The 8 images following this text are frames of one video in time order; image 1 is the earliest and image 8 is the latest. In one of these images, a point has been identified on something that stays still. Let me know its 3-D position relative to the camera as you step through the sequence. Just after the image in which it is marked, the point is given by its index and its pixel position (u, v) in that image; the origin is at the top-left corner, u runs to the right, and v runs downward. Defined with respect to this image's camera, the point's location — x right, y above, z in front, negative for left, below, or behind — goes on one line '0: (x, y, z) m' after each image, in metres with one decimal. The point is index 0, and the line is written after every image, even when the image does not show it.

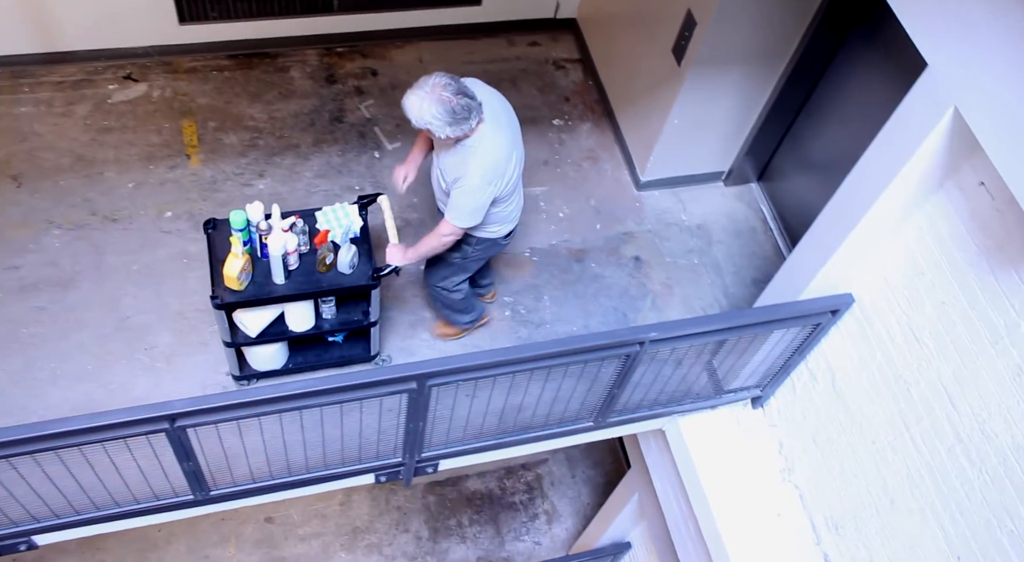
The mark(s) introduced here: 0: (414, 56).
0: (-0.6, +1.3, +4.8) m
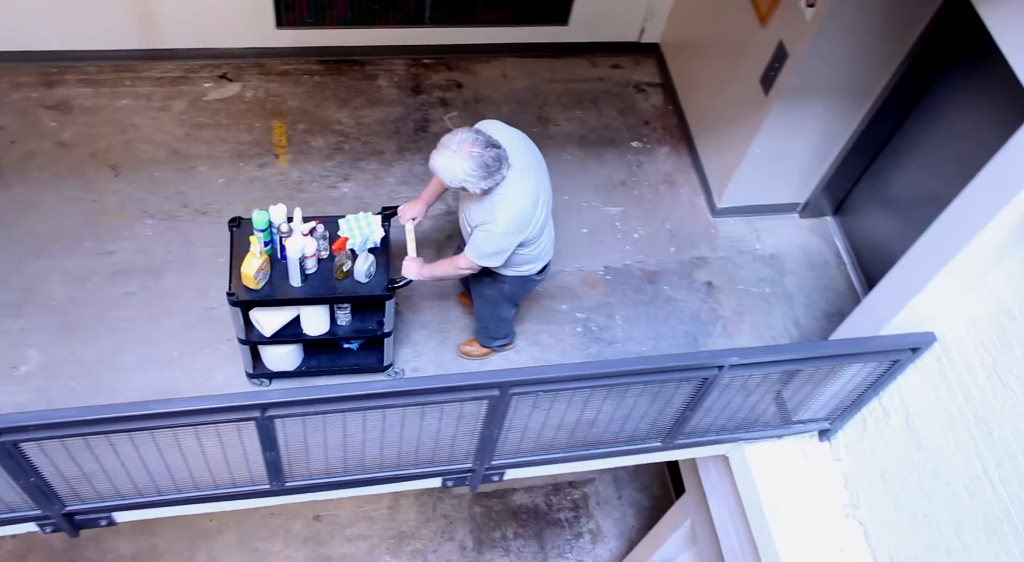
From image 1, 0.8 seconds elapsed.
0: (-0.1, +1.3, +4.9) m
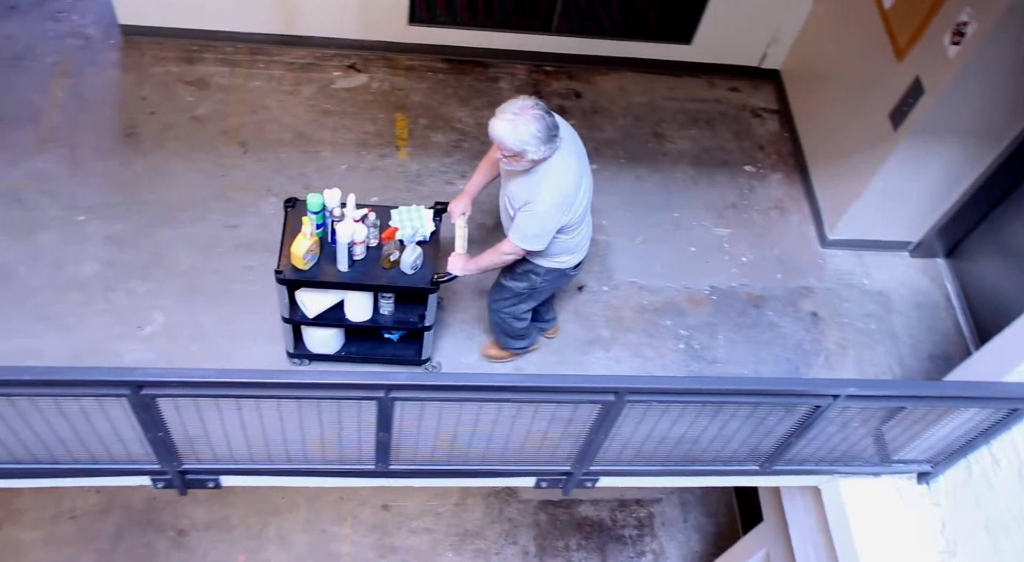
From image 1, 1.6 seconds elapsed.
0: (+0.7, +1.2, +4.9) m
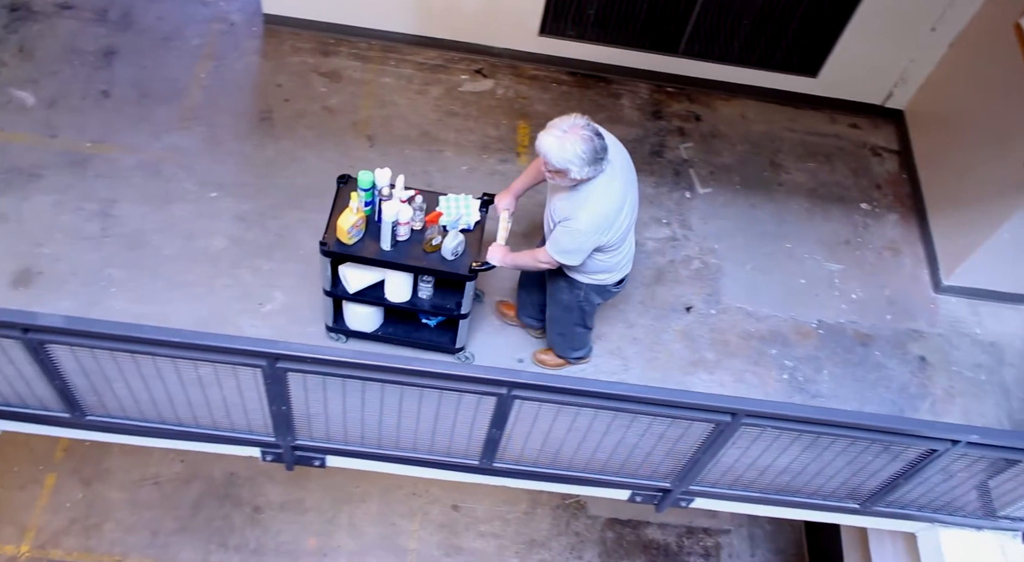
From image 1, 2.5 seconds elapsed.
0: (+1.4, +1.0, +5.0) m
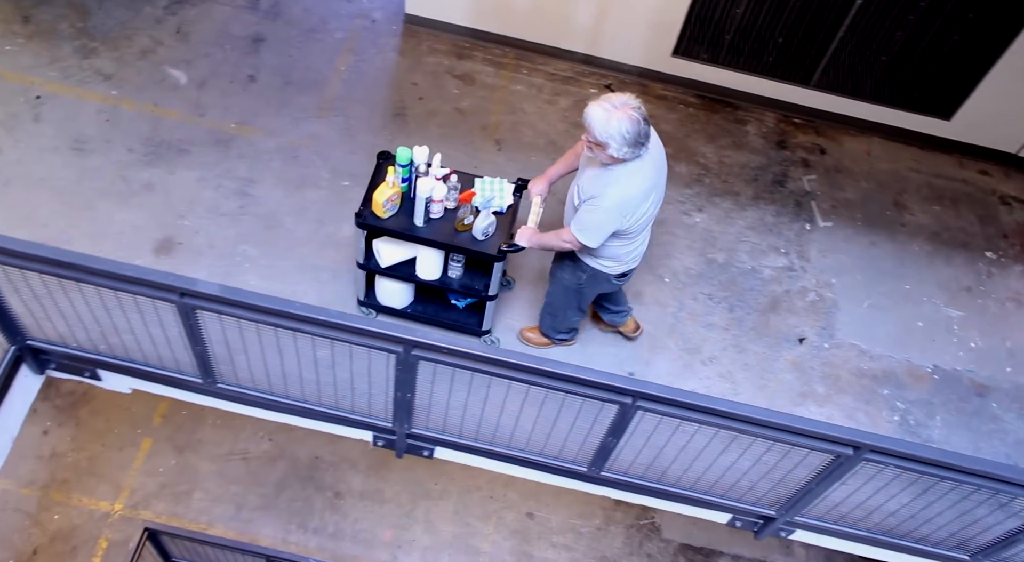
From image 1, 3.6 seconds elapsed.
0: (+2.1, +0.8, +4.9) m
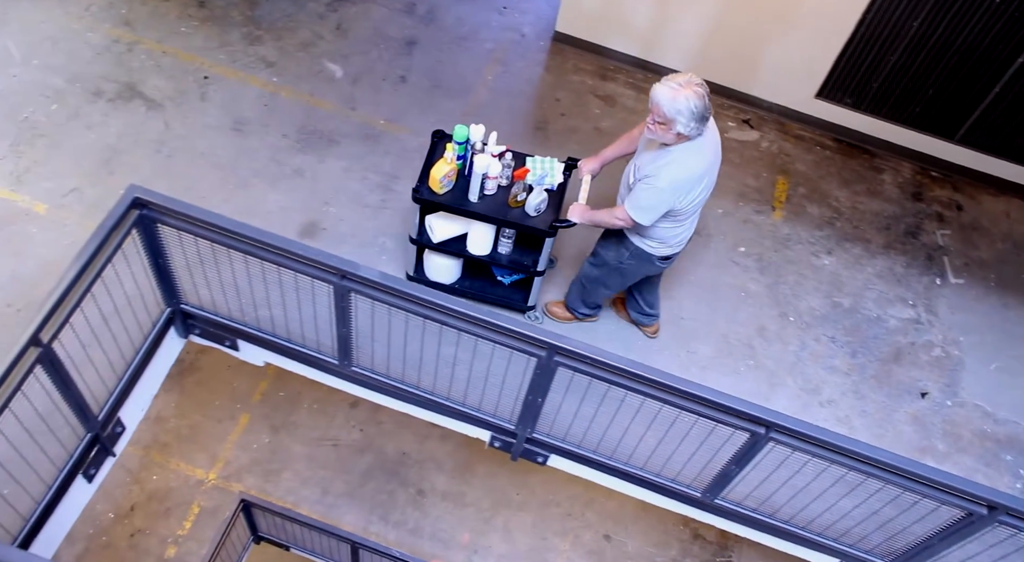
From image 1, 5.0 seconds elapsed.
0: (+2.9, +0.4, +4.9) m
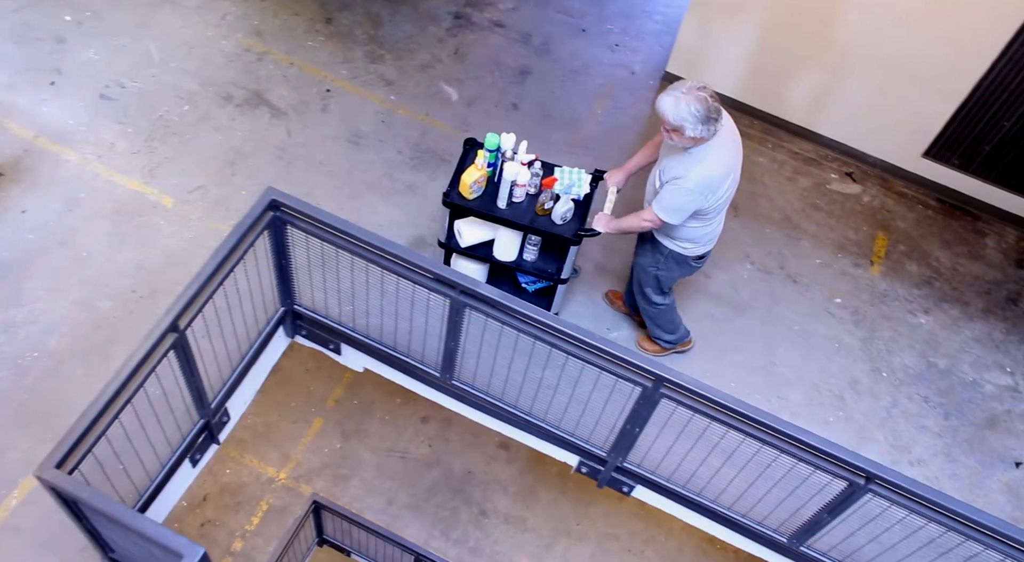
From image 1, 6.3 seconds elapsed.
0: (+3.5, 0.0, +4.8) m
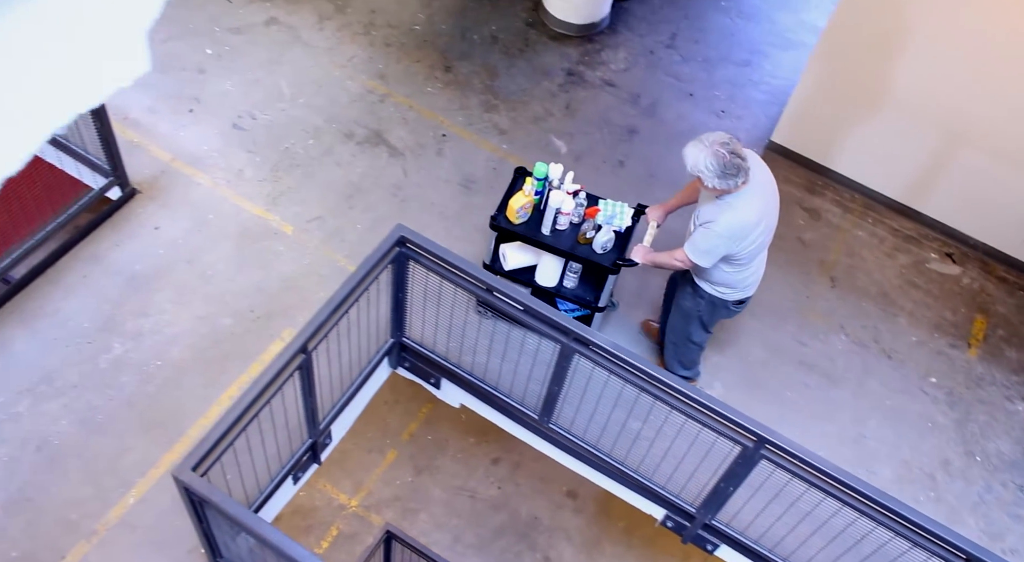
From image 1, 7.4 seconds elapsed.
0: (+4.1, -0.6, +4.7) m
